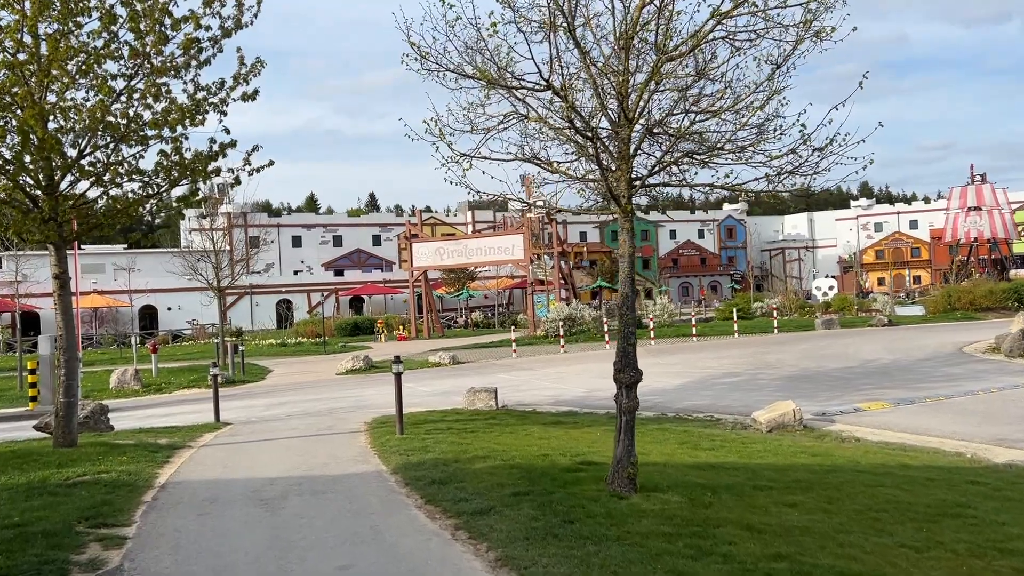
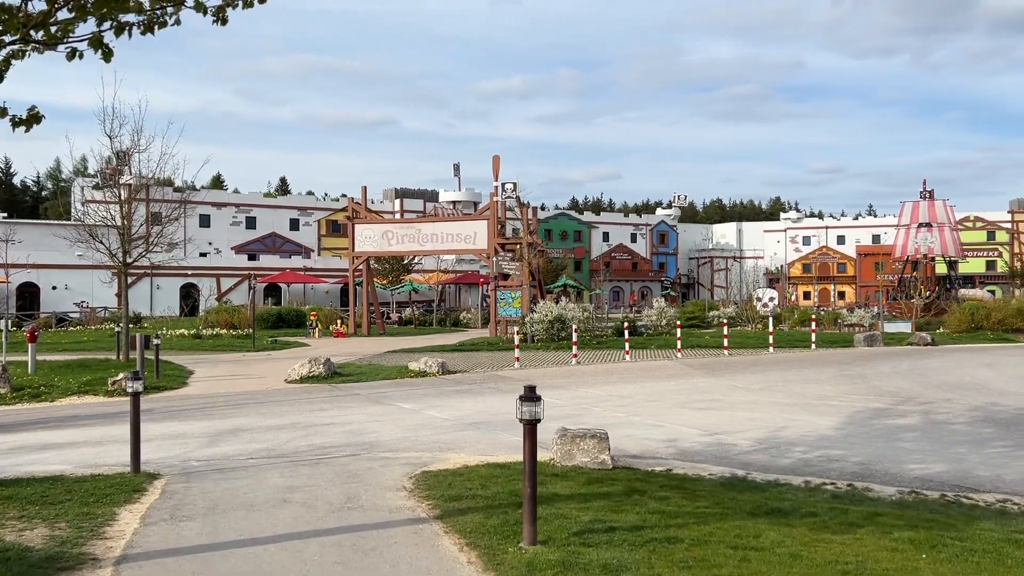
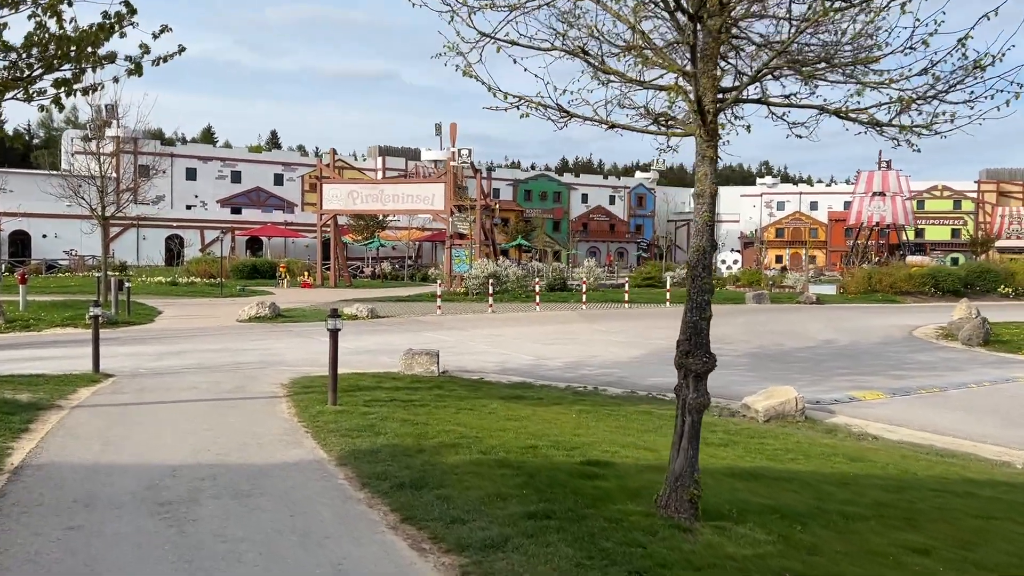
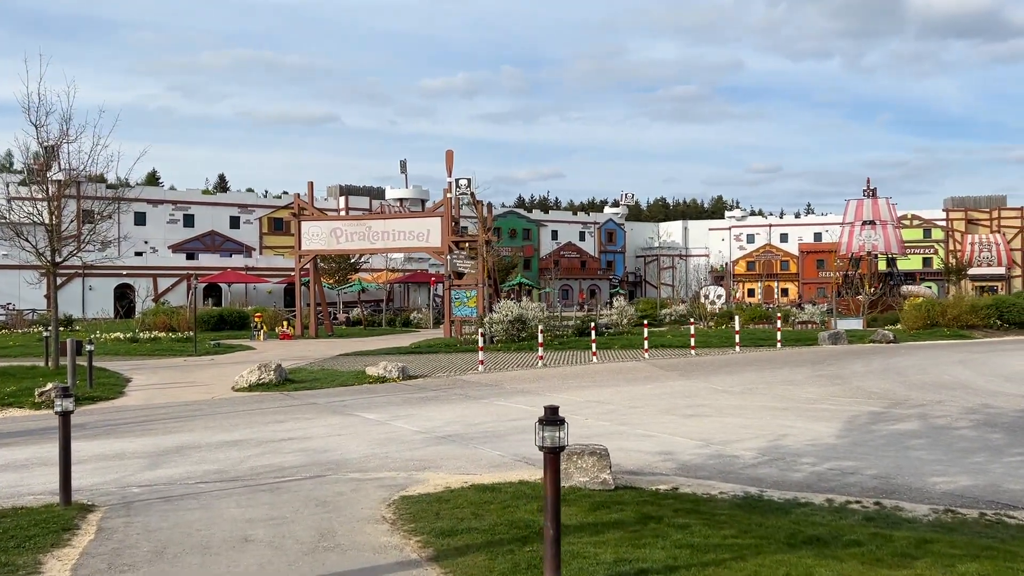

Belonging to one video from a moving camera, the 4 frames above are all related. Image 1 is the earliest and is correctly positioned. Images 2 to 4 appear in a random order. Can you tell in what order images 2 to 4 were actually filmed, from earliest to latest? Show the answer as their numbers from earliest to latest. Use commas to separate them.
3, 2, 4
